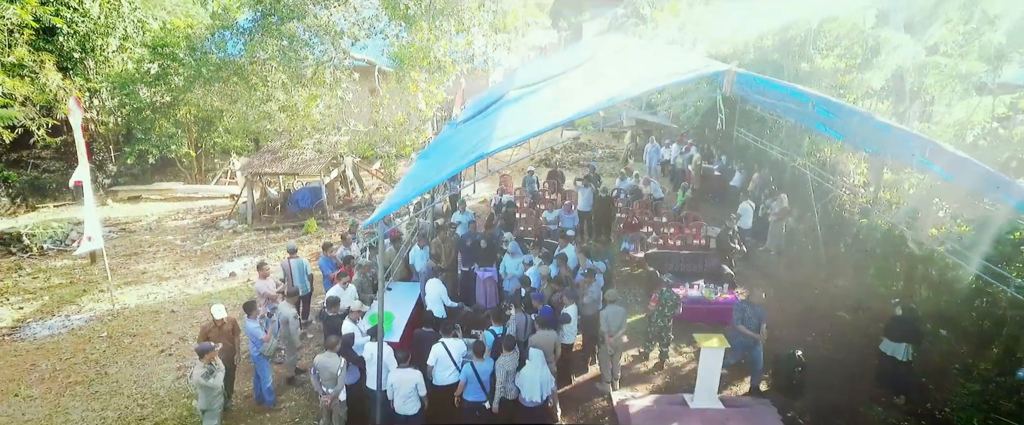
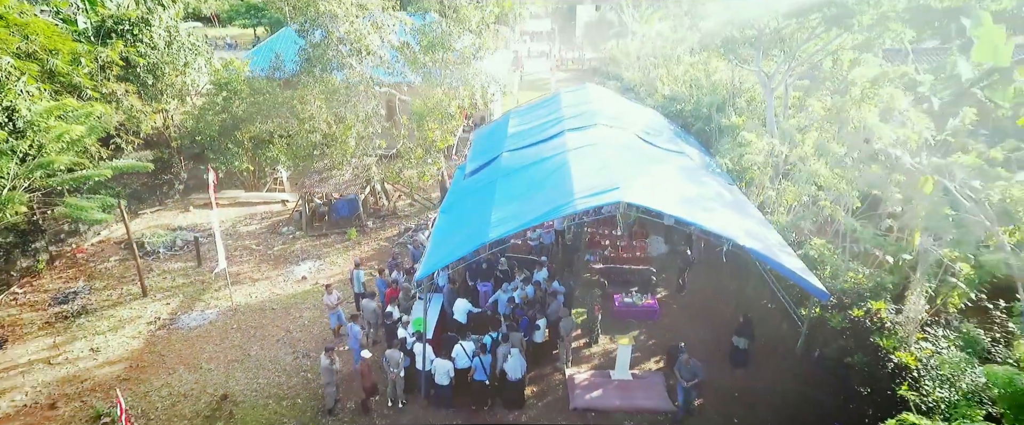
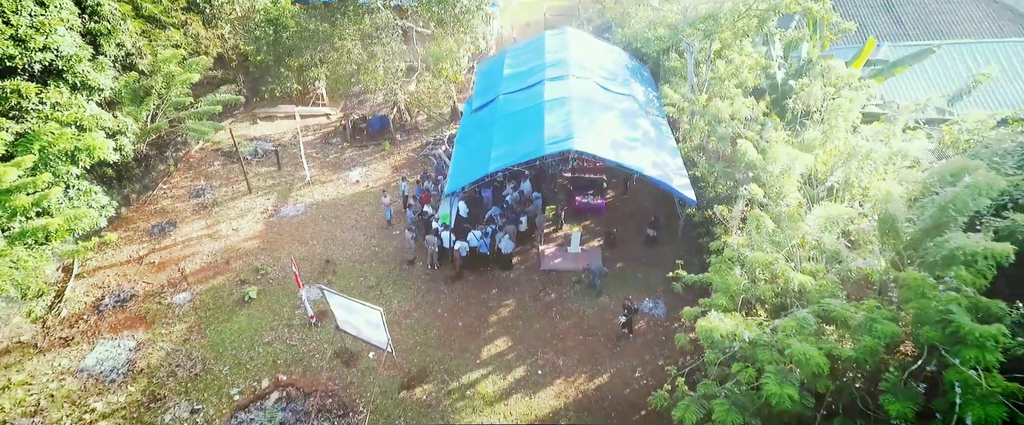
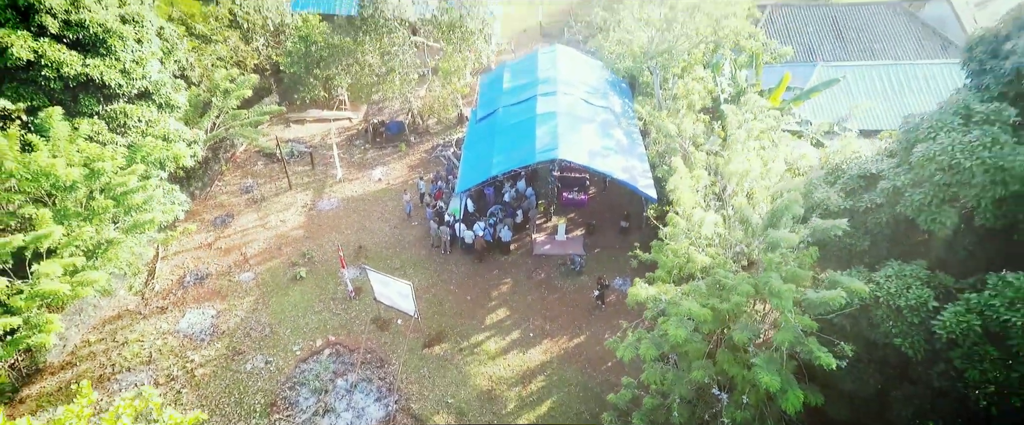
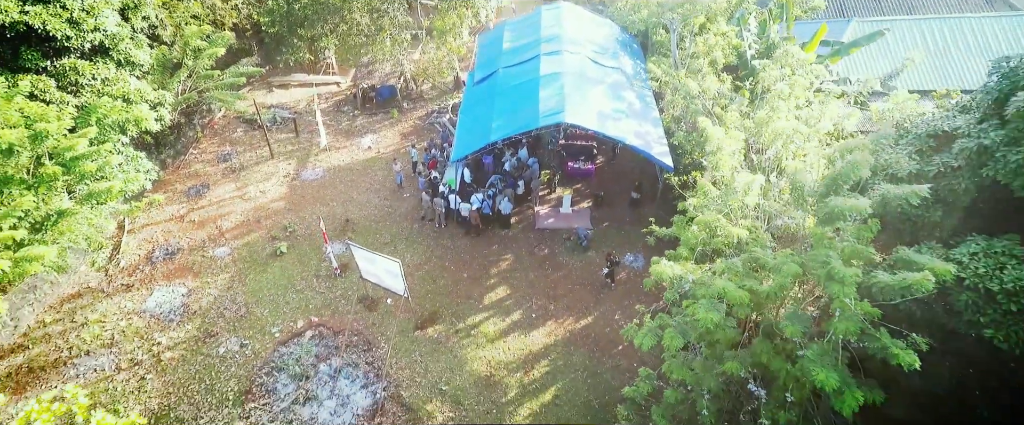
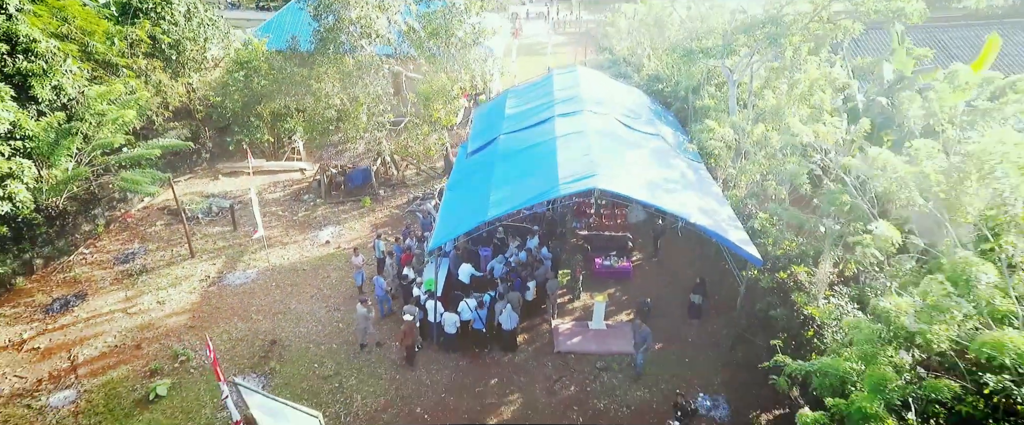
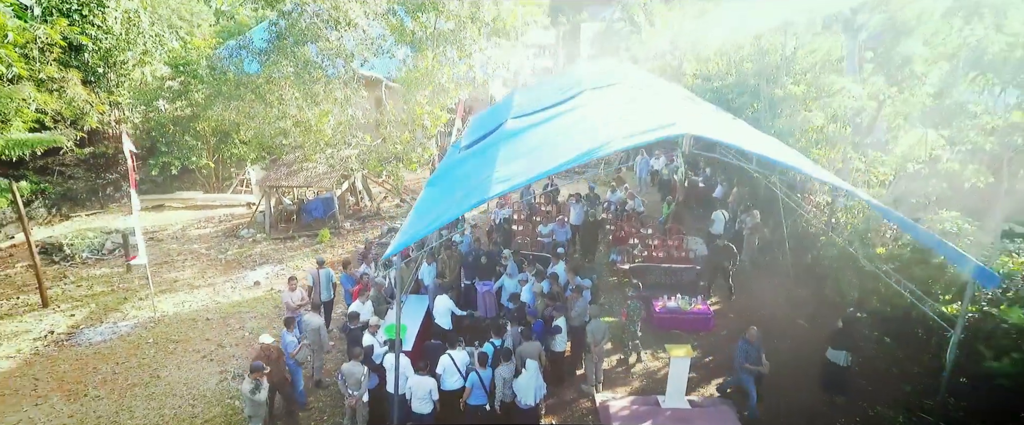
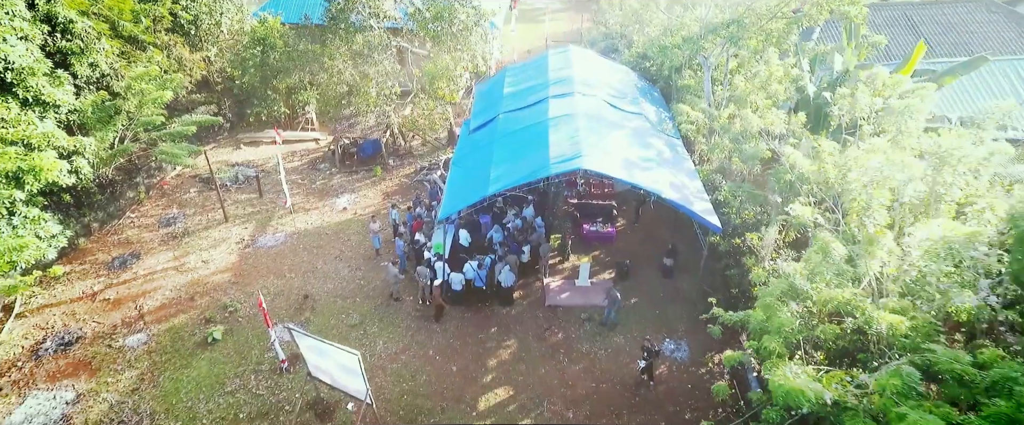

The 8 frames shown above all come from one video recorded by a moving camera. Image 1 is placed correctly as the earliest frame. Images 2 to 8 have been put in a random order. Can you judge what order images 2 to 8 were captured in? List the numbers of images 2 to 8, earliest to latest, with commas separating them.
7, 2, 6, 8, 3, 5, 4
